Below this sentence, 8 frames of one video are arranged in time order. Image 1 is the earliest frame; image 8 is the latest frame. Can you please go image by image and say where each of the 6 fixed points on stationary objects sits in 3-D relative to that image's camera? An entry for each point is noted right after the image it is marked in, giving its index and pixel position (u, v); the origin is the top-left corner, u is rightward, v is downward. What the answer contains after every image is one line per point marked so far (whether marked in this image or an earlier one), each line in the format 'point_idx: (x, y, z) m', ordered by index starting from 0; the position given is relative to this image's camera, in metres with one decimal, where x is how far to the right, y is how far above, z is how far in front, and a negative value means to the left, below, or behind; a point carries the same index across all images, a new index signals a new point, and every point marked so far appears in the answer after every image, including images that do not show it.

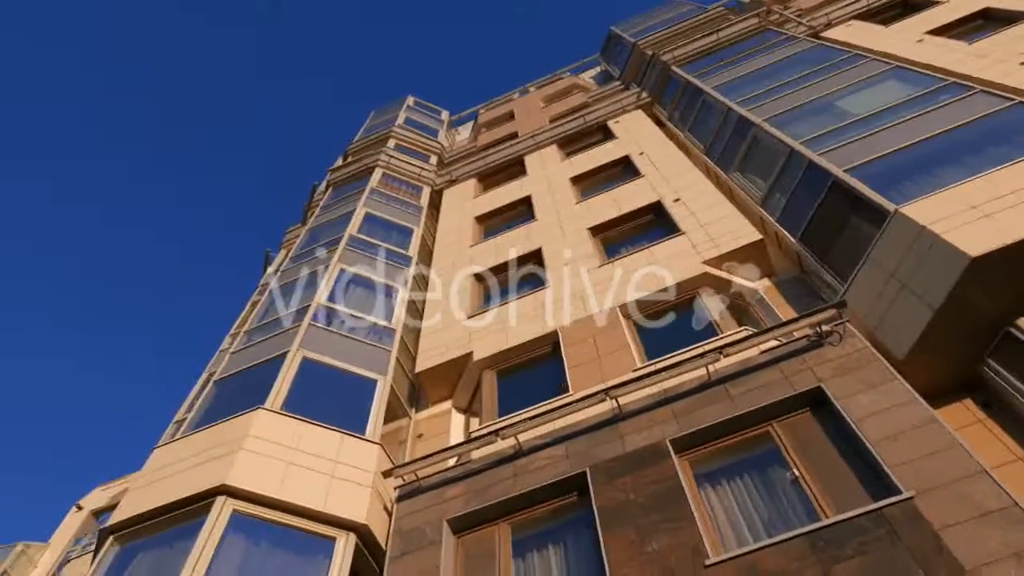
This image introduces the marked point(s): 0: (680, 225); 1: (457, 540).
0: (+3.8, +1.4, +15.8) m
1: (-0.8, -3.7, +10.5) m
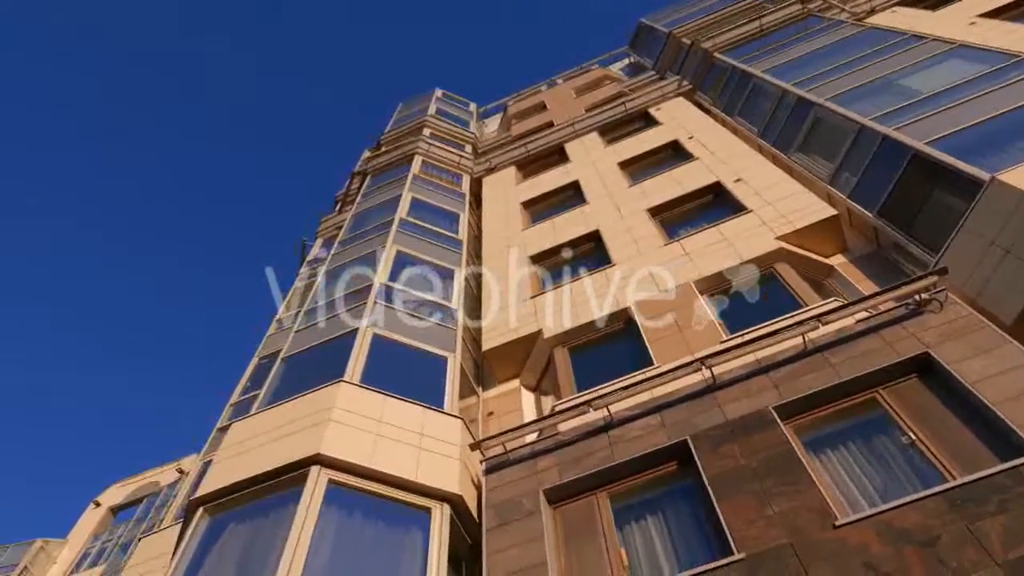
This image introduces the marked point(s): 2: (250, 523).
0: (+5.2, +1.9, +15.7) m
1: (+0.7, -3.2, +10.4) m
2: (-3.7, -3.3, +10.1) m
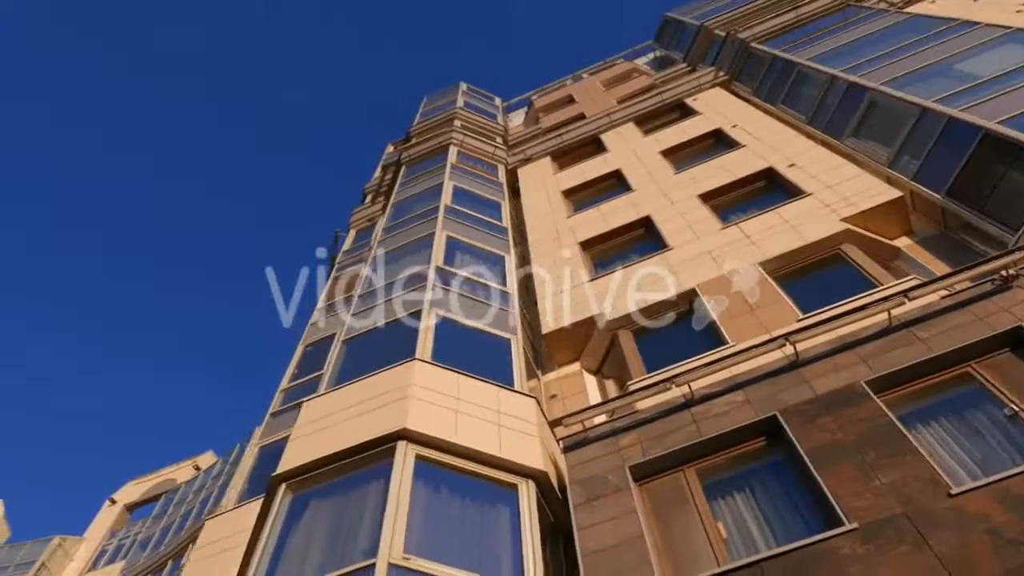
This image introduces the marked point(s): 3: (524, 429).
0: (+6.4, +2.2, +15.7) m
1: (+1.9, -2.9, +10.3) m
2: (-2.4, -3.0, +10.0) m
3: (+0.2, -2.2, +11.1) m
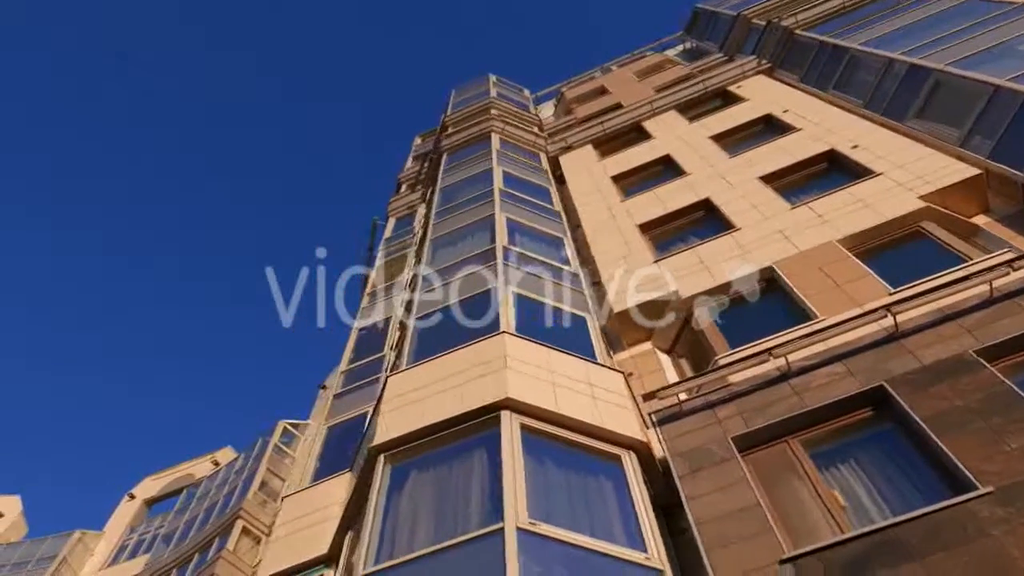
0: (+7.9, +2.7, +15.6) m
1: (+3.4, -2.4, +10.2) m
2: (-1.0, -2.5, +9.9) m
3: (+1.6, -1.7, +11.0) m
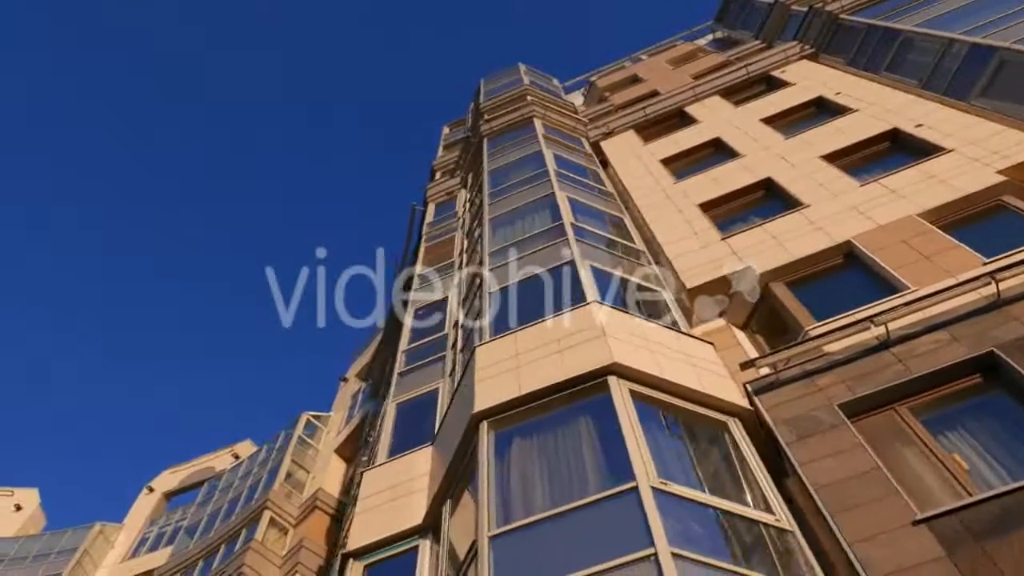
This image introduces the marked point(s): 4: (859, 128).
0: (+9.3, +3.1, +15.5) m
1: (+4.8, -1.9, +10.1) m
2: (+0.5, -2.0, +9.7) m
3: (+3.1, -1.3, +10.9) m
4: (+8.6, +4.0, +17.7) m
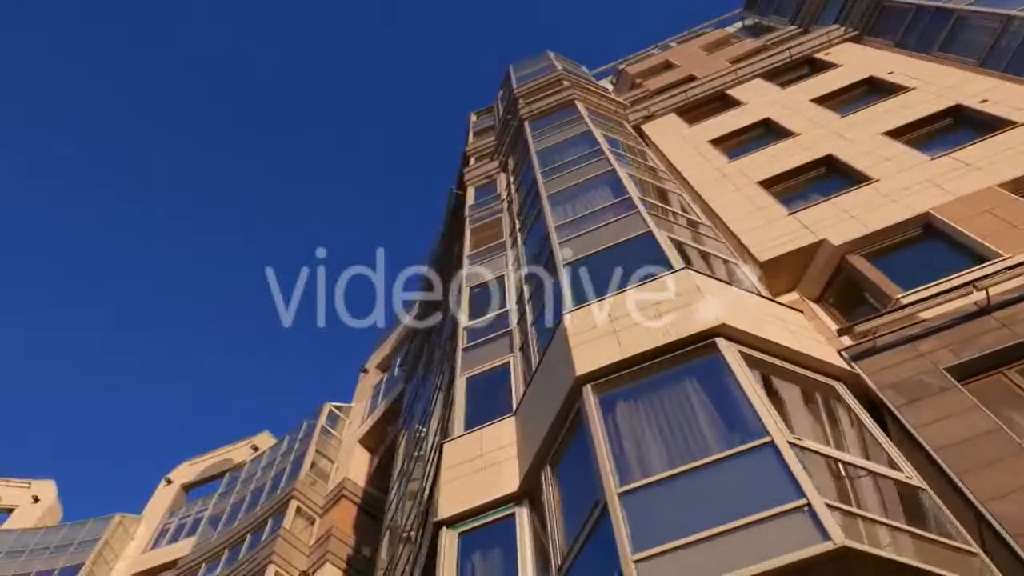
0: (+10.7, +3.7, +15.4) m
1: (+6.2, -1.4, +9.9) m
2: (+1.9, -1.5, +9.6) m
3: (+4.5, -0.7, +10.7) m
4: (+10.0, +4.5, +17.6) m
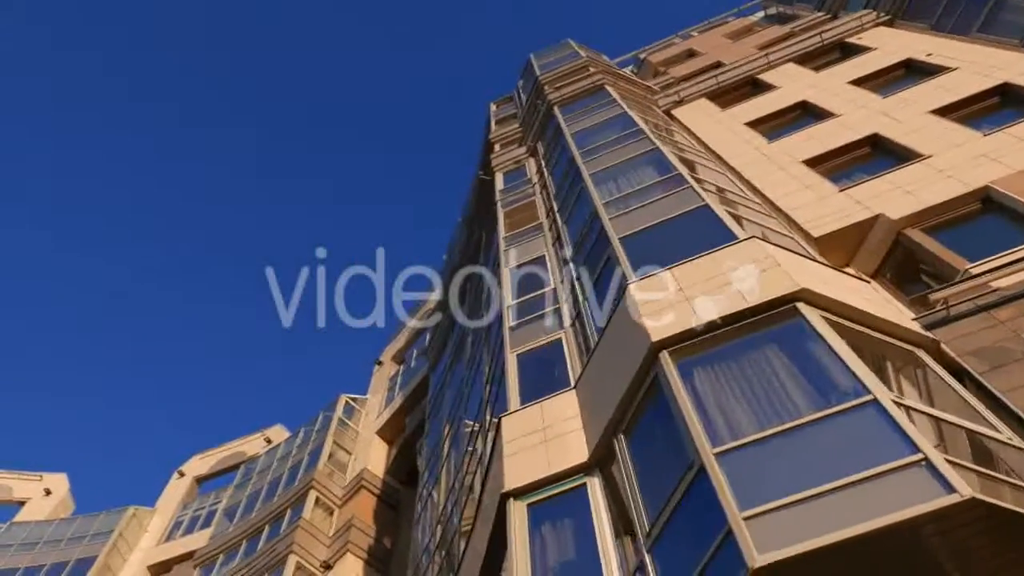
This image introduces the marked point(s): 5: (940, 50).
0: (+11.7, +4.1, +15.2) m
1: (+7.3, -0.9, +9.7) m
2: (+2.9, -1.0, +9.4) m
3: (+5.6, -0.2, +10.5) m
4: (+11.1, +5.0, +17.4) m
5: (+11.9, +6.6, +19.8) m
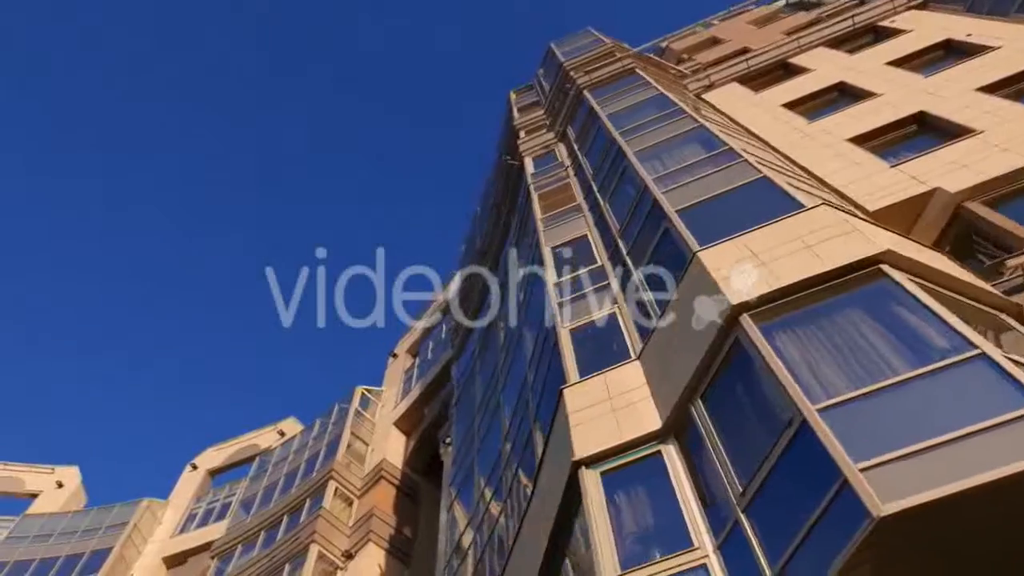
0: (+12.8, +4.6, +15.1) m
1: (+8.3, -0.4, +9.6) m
2: (+4.0, -0.5, +9.2) m
3: (+6.6, +0.3, +10.4) m
4: (+12.1, +5.5, +17.3) m
5: (+12.9, +7.1, +19.7) m
